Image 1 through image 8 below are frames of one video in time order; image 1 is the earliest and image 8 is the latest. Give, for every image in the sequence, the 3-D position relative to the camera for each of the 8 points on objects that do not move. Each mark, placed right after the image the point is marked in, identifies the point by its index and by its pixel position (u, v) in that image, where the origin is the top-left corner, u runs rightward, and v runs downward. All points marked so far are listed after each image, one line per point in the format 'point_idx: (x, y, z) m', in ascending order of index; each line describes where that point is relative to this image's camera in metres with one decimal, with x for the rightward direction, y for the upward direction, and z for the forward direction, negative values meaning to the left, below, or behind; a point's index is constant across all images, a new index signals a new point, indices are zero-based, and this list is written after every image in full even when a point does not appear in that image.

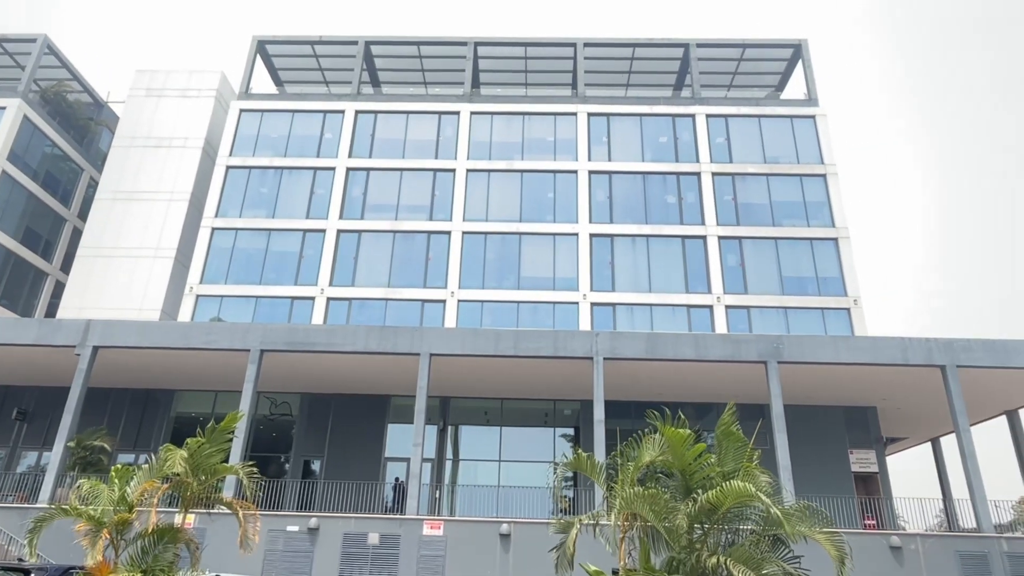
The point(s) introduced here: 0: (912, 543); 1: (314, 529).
0: (+10.6, -6.7, +18.1) m
1: (-5.3, -6.5, +18.4) m
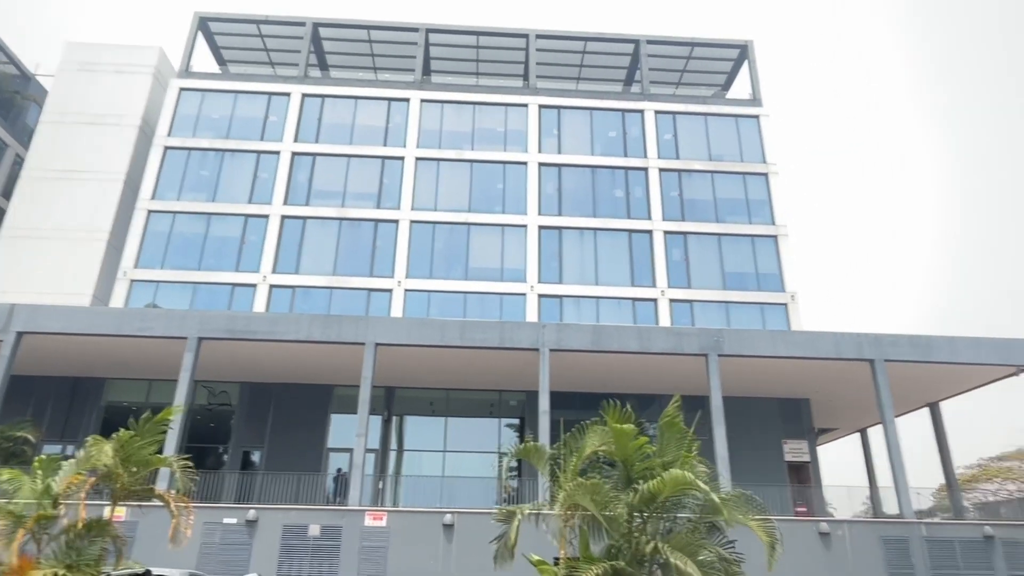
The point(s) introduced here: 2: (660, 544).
0: (+9.1, -6.6, +18.9) m
1: (-6.8, -6.1, +18.0) m
2: (+1.5, -2.7, +7.1) m
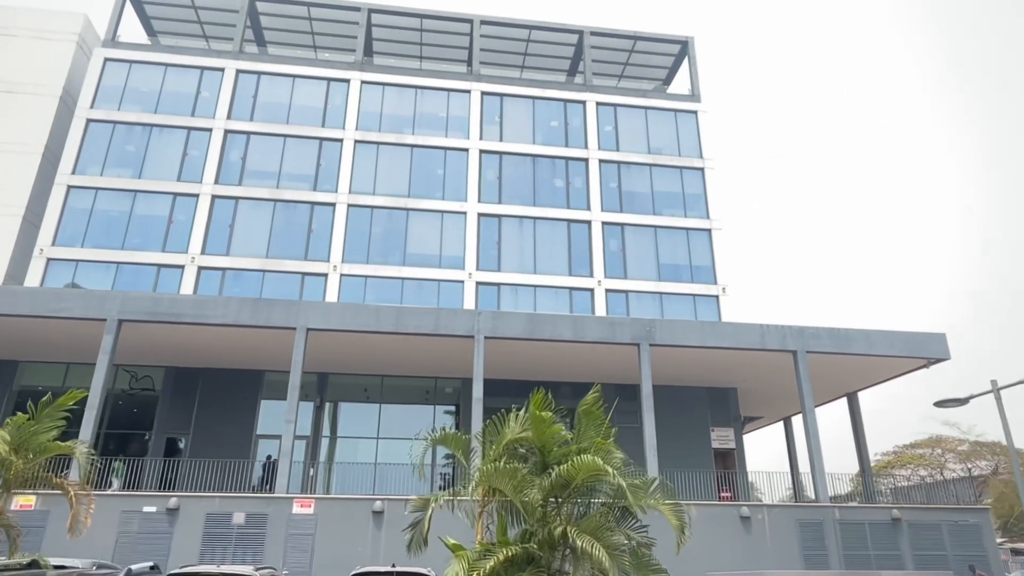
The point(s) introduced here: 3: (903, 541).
0: (+7.1, -6.4, +19.6) m
1: (-8.6, -5.6, +17.5) m
2: (+0.6, -2.5, +7.2) m
3: (+11.4, -7.4, +20.0) m
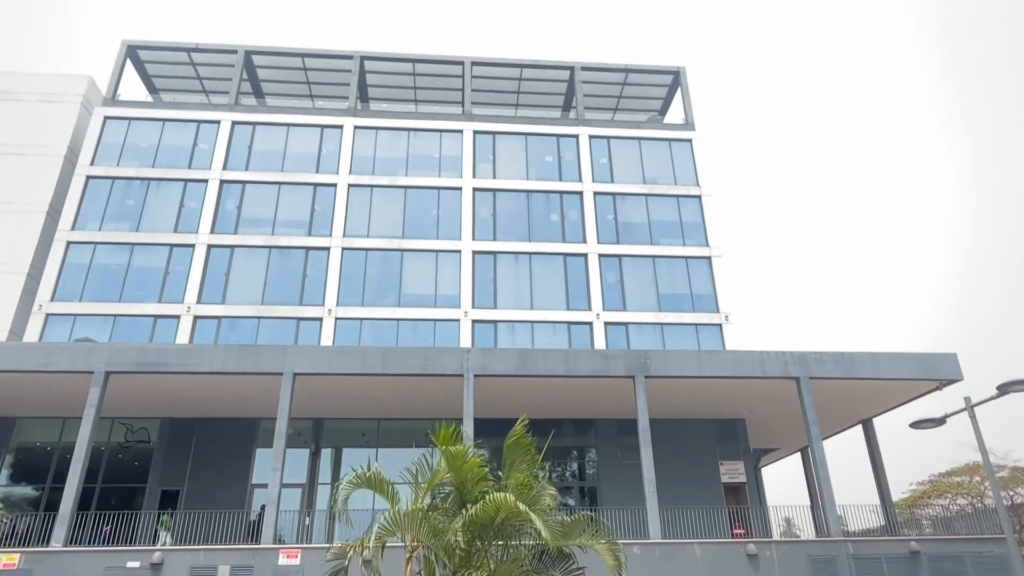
0: (+7.0, -7.1, +18.7) m
1: (-8.9, -6.9, +17.1) m
2: (-0.1, -2.8, +6.7) m
3: (+11.3, -7.9, +18.8) m
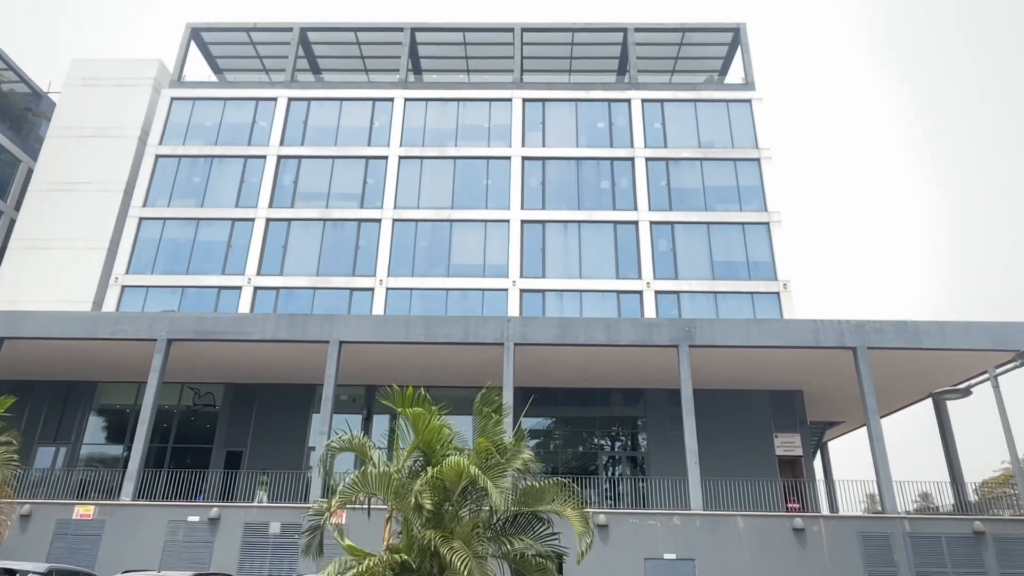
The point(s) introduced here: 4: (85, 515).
0: (+8.0, -6.2, +18.0) m
1: (-8.0, -6.1, +18.2) m
2: (-0.5, -2.4, +6.8) m
3: (+12.3, -7.0, +17.7) m
4: (-11.5, -6.1, +18.4) m
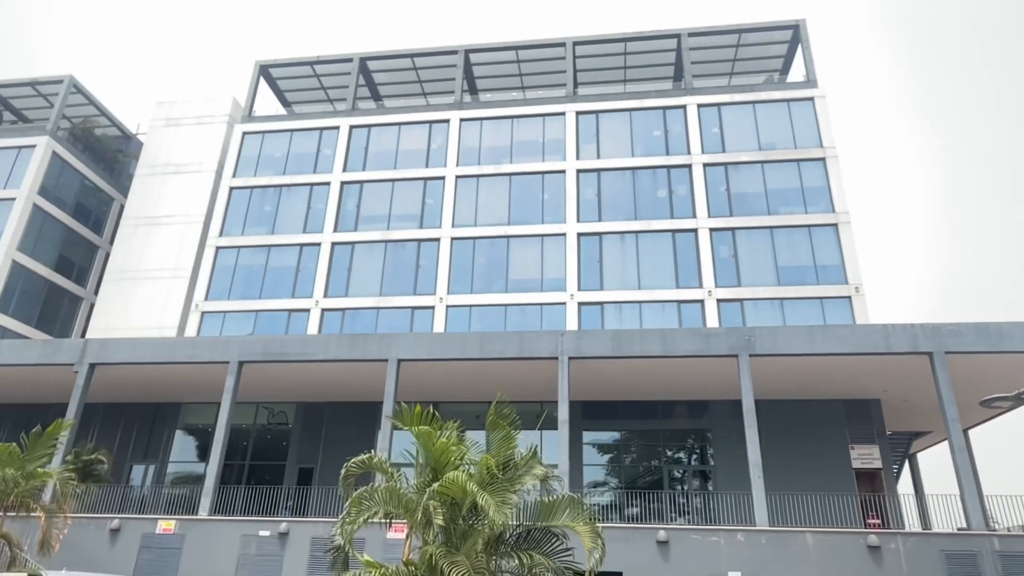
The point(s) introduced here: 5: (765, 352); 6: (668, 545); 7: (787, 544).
0: (+9.4, -6.3, +17.0) m
1: (-6.4, -6.8, +19.0) m
2: (-0.3, -2.6, +6.8) m
3: (+13.7, -6.9, +16.2) m
4: (-9.9, -6.9, +19.6) m
5: (+7.4, -1.9, +20.0) m
6: (+4.0, -6.6, +17.6) m
7: (+6.9, -6.4, +17.3) m
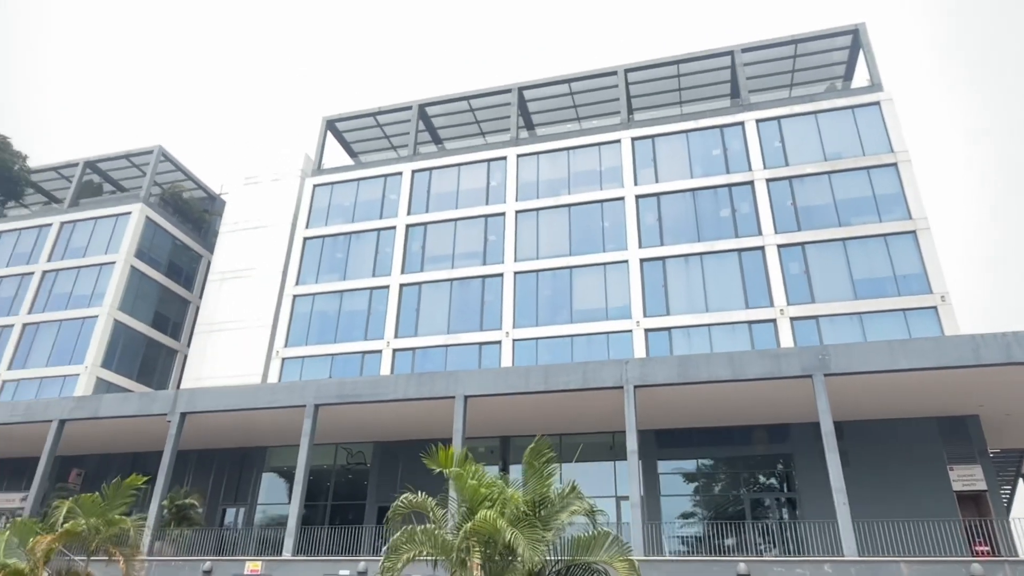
0: (+11.1, -6.5, +15.7) m
1: (-4.3, -8.0, +19.4) m
2: (0.0, -3.0, +6.9) m
3: (+15.3, -6.7, +14.4) m
4: (-7.7, -8.4, +20.3) m
5: (+9.2, -2.3, +19.1) m
6: (+5.8, -7.1, +16.9) m
7: (+8.7, -6.8, +16.2) m
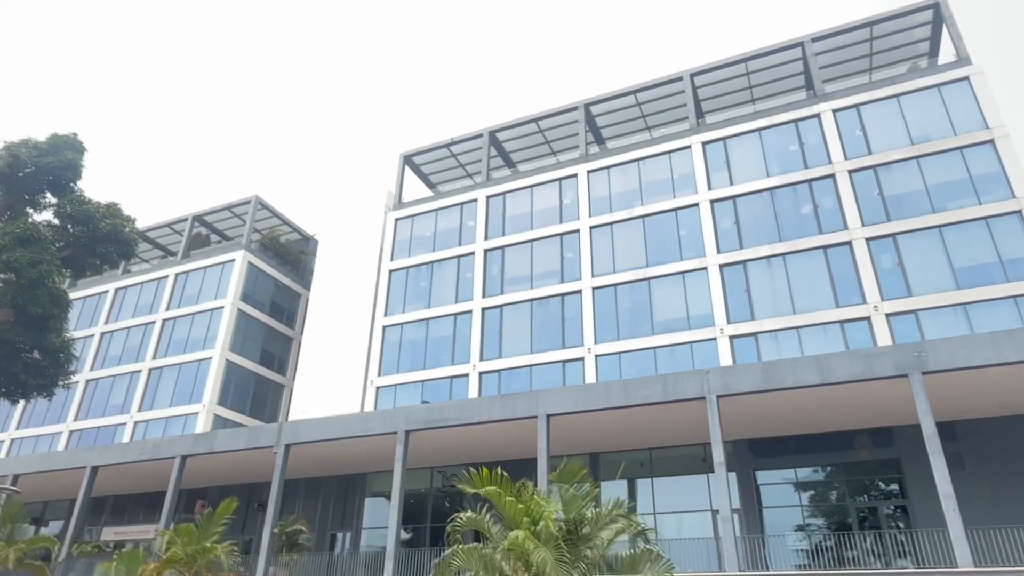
0: (+13.0, -6.0, +14.2) m
1: (-1.6, -8.9, +19.9) m
2: (+0.6, -3.3, +7.0) m
3: (+16.9, -5.9, +12.3) m
4: (-4.8, -9.5, +21.3) m
5: (+11.2, -2.1, +17.9) m
6: (+8.0, -7.1, +16.1) m
7: (+10.6, -6.5, +15.0) m
